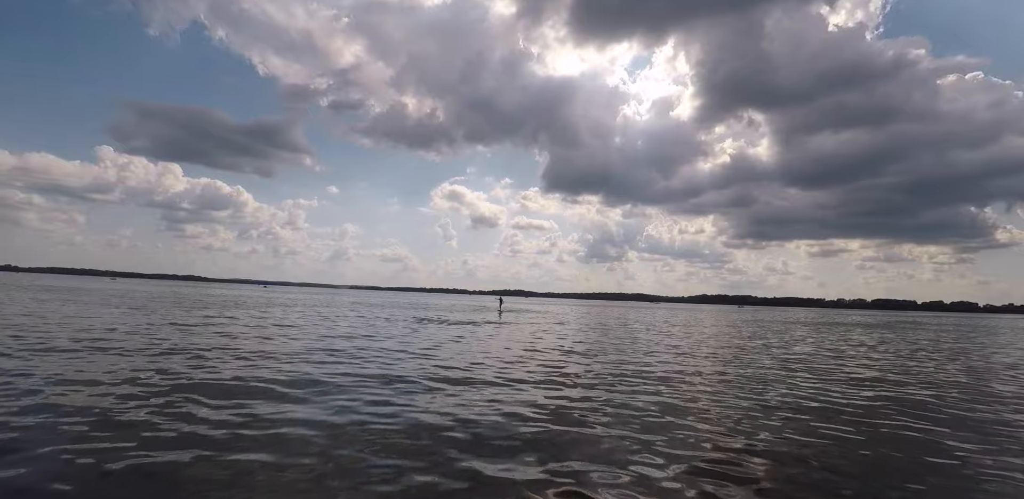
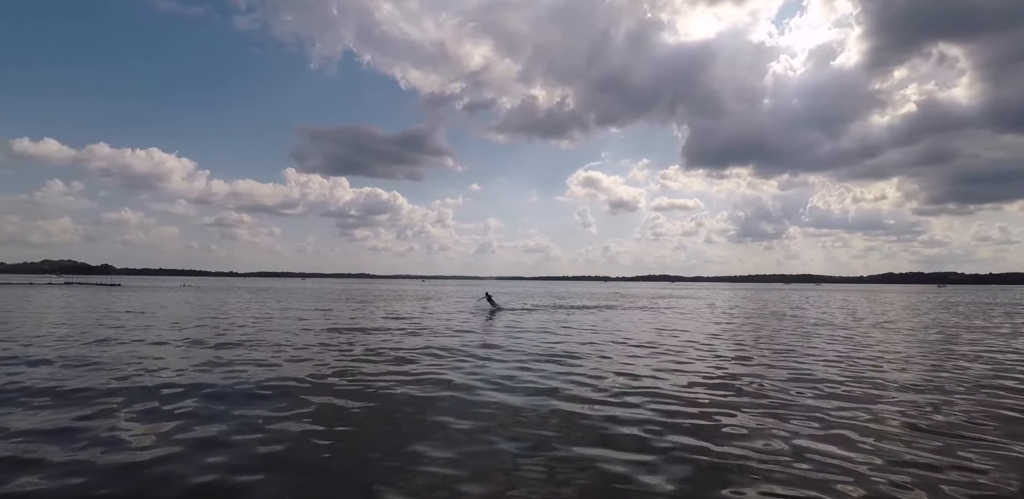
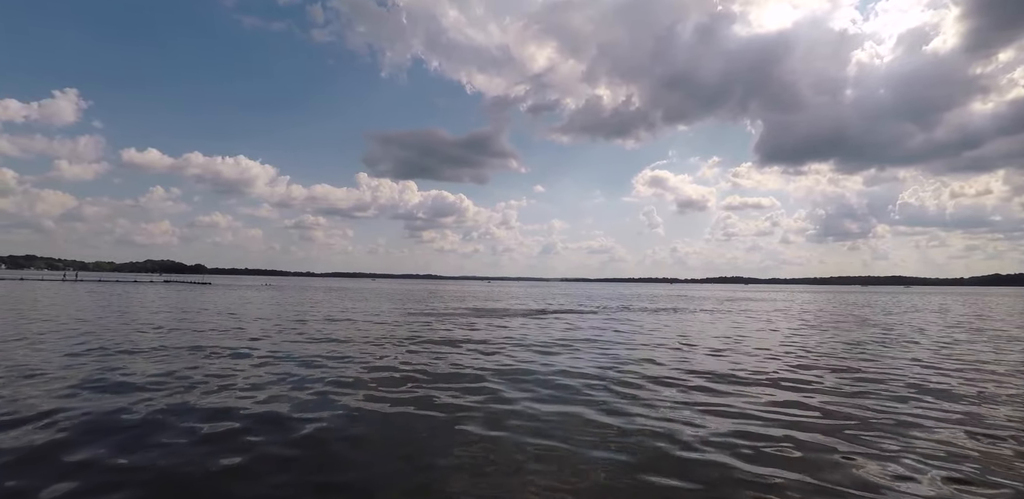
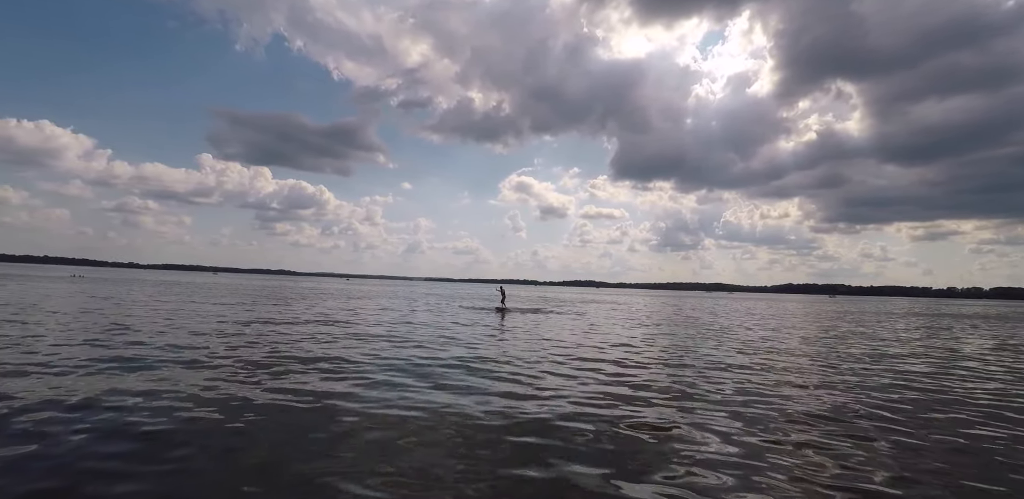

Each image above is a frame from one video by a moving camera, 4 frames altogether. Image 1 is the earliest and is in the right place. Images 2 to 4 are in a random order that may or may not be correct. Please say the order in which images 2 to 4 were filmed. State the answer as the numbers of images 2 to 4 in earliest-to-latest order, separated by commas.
4, 2, 3
